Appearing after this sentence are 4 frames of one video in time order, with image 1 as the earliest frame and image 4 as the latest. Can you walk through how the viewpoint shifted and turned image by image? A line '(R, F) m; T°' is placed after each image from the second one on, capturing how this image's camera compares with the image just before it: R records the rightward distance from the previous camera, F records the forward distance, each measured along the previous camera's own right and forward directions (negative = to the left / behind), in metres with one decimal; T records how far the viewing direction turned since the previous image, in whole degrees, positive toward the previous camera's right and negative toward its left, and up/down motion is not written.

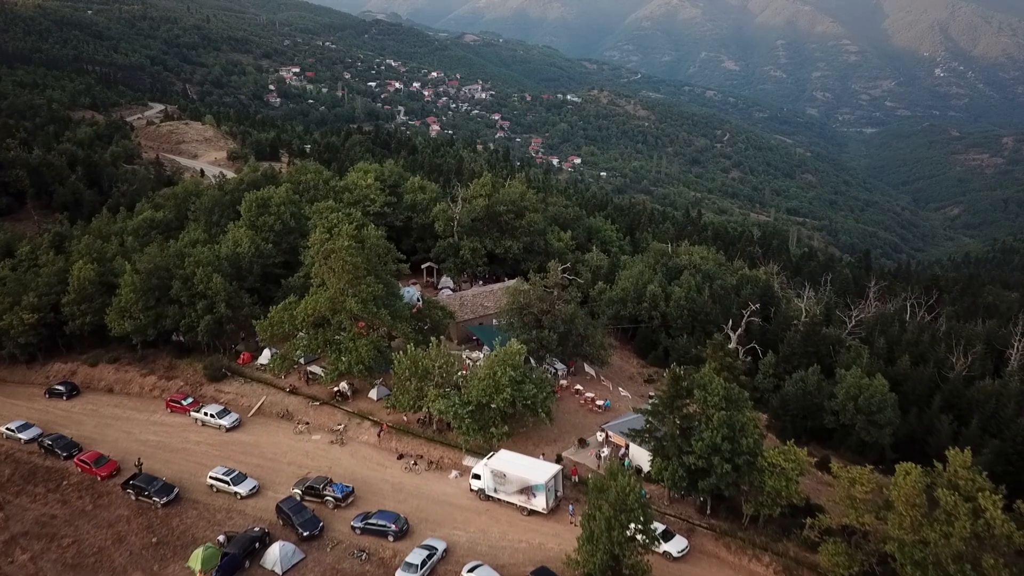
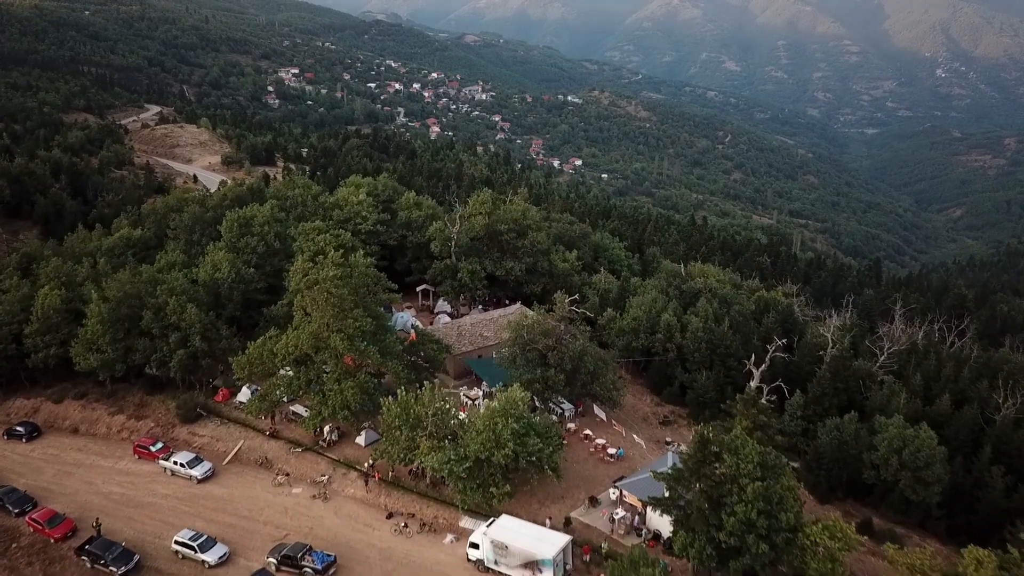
(-0.1, +3.4) m; 0°
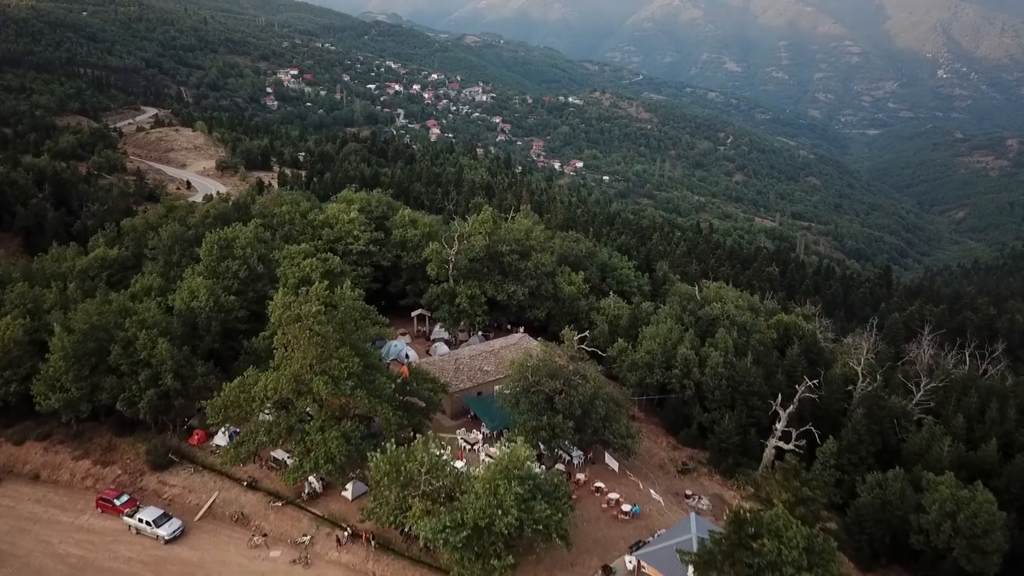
(-0.1, +3.2) m; 0°
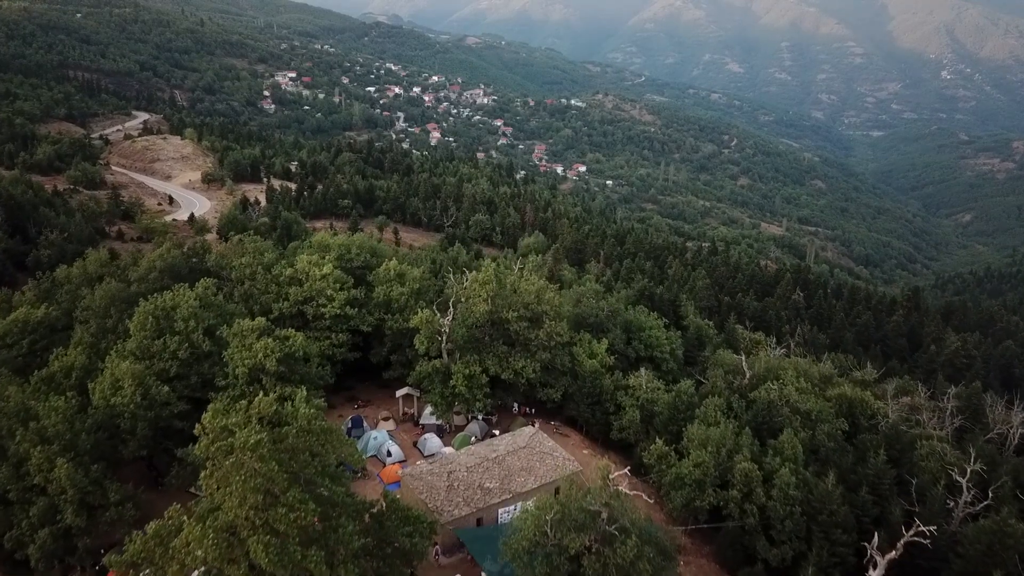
(-0.4, +7.9) m; 0°
